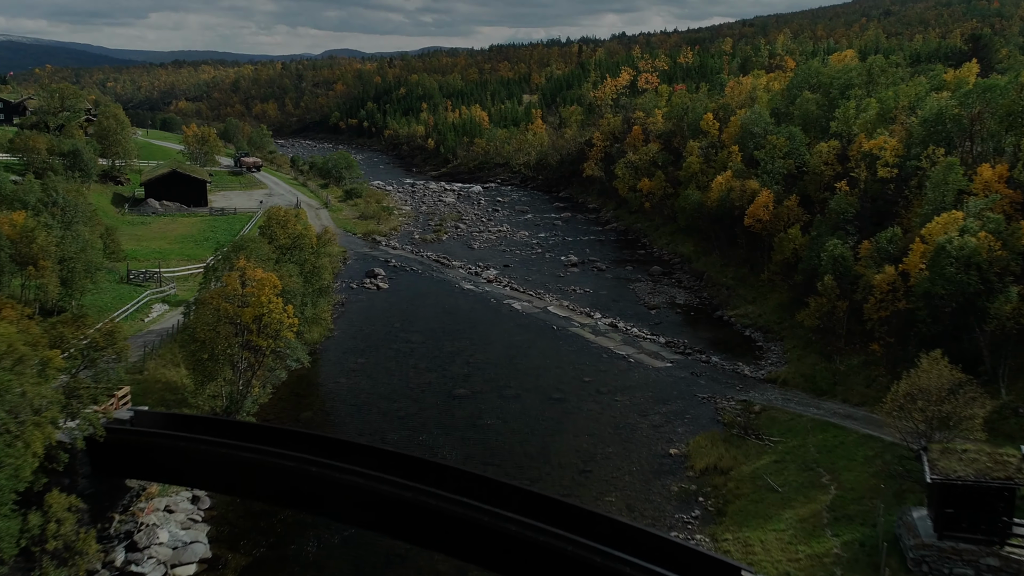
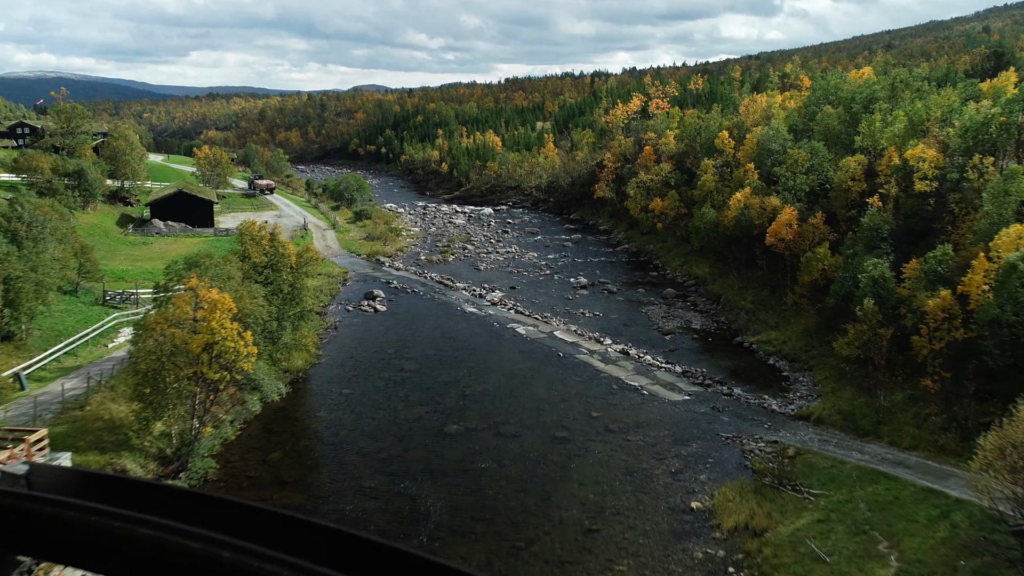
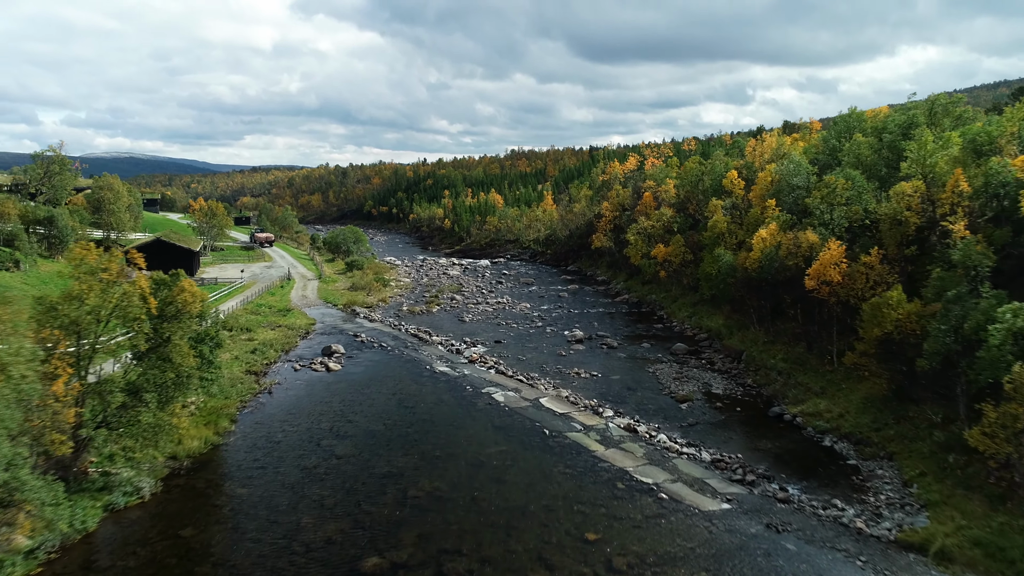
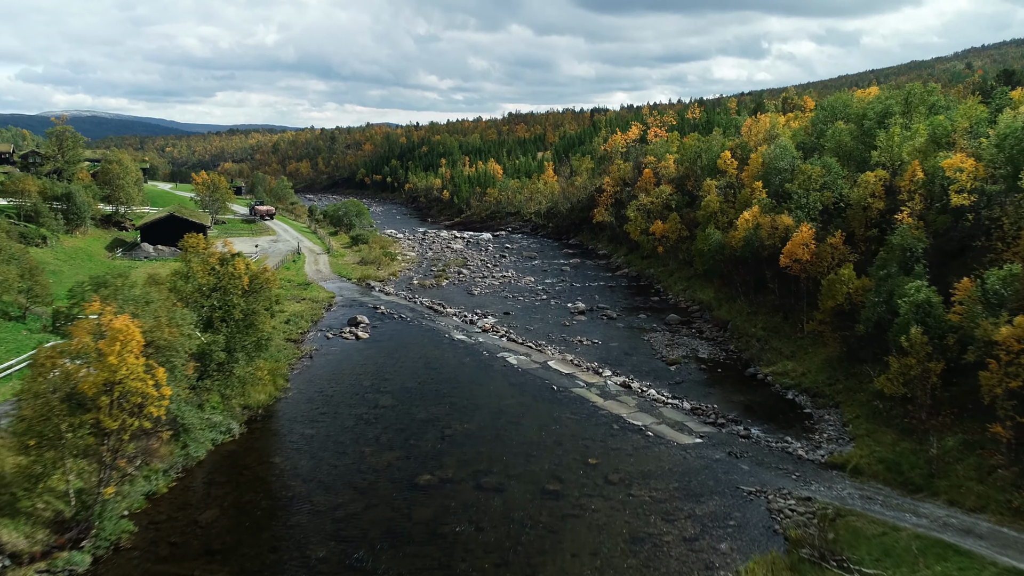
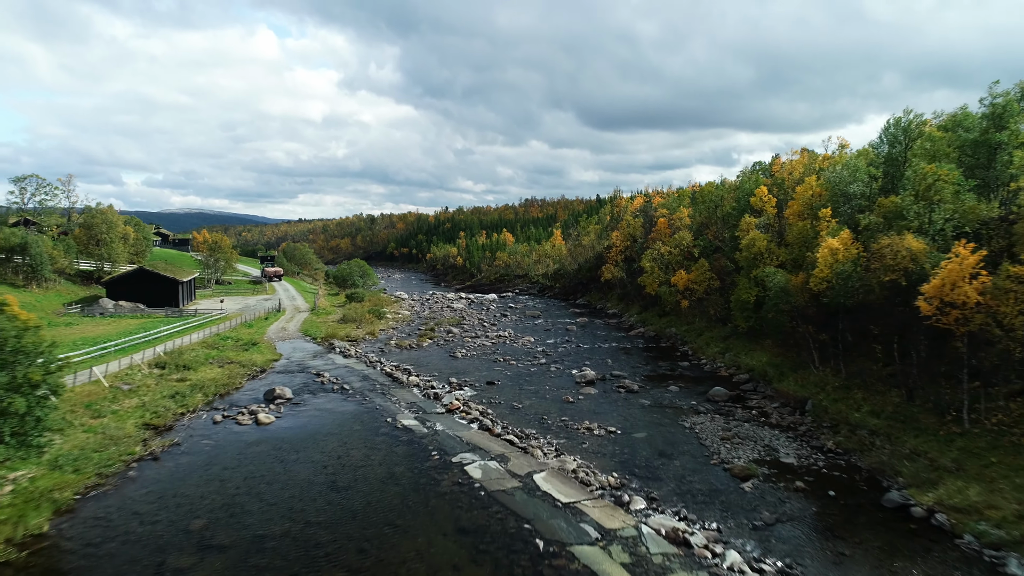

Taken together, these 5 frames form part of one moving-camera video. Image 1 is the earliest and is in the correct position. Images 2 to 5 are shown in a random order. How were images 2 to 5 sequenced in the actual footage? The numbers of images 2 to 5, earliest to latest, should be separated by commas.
2, 4, 3, 5
